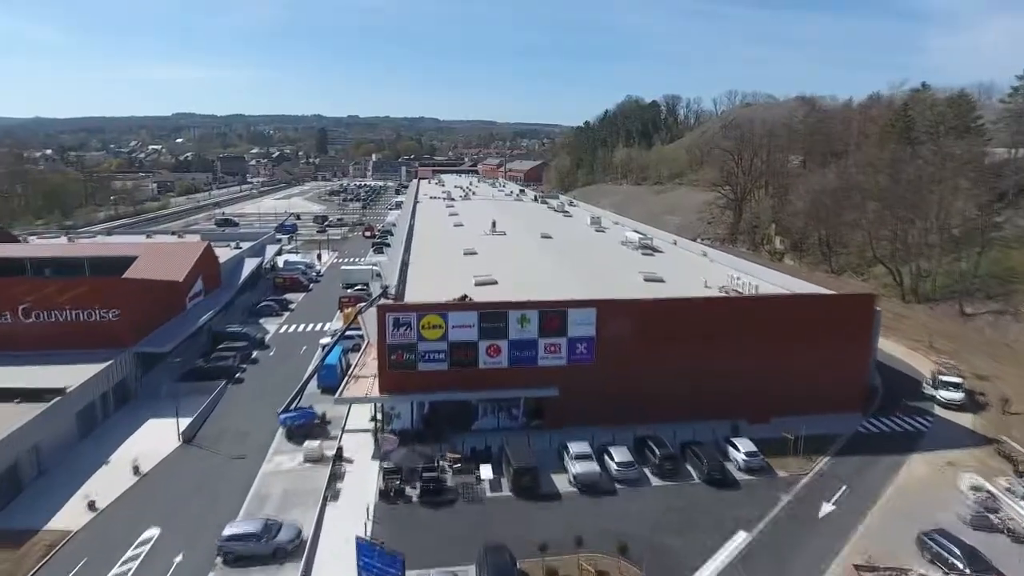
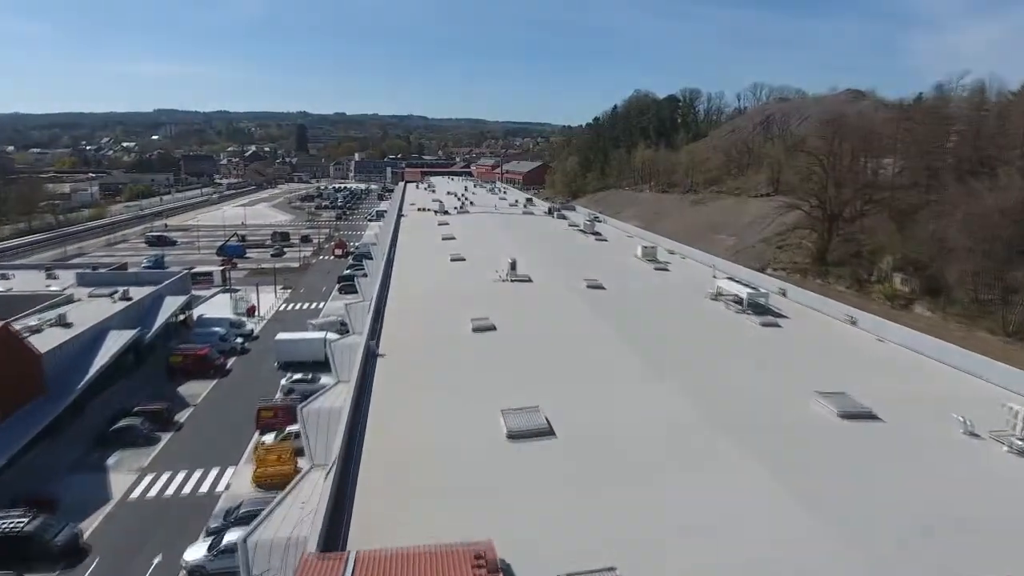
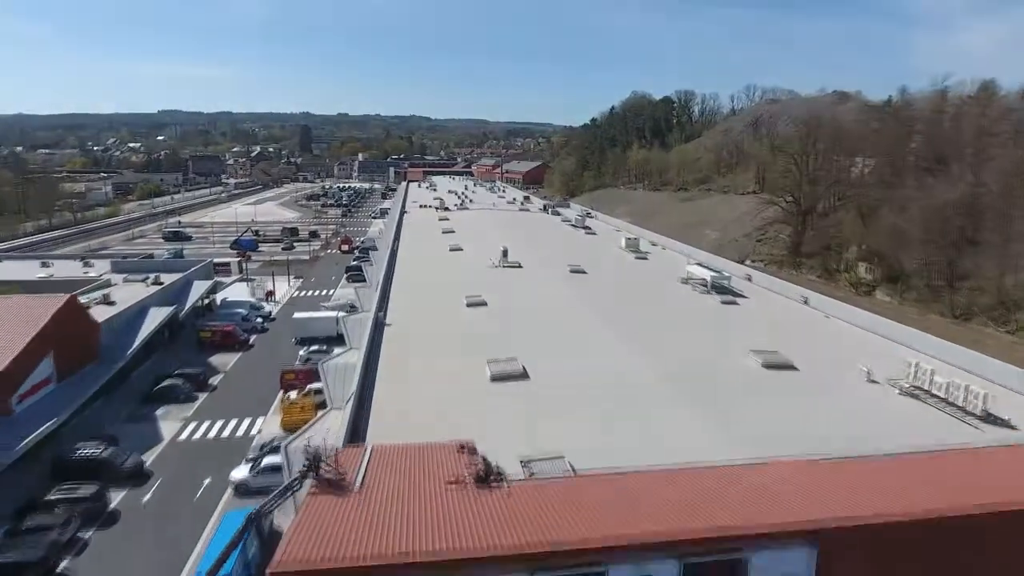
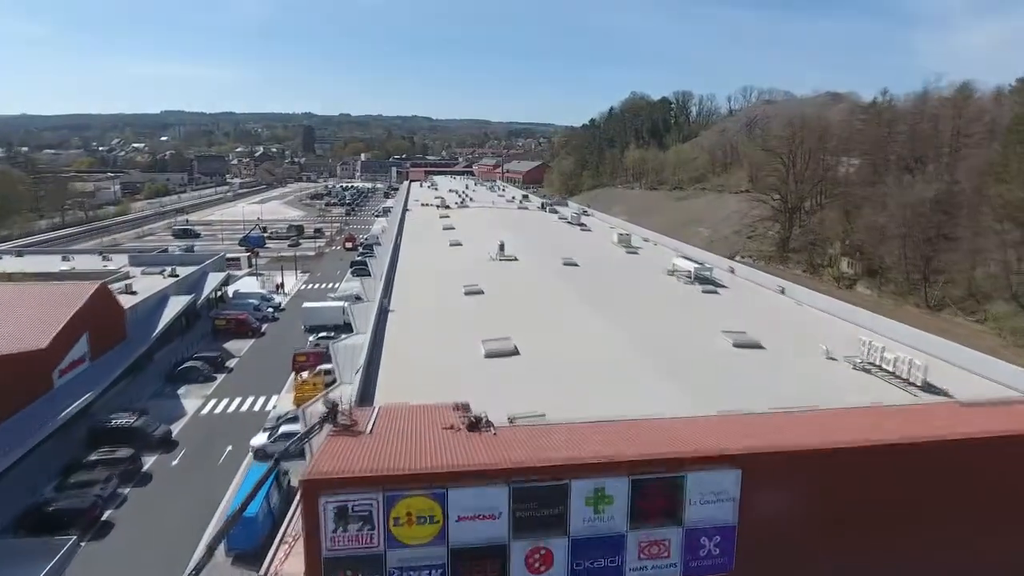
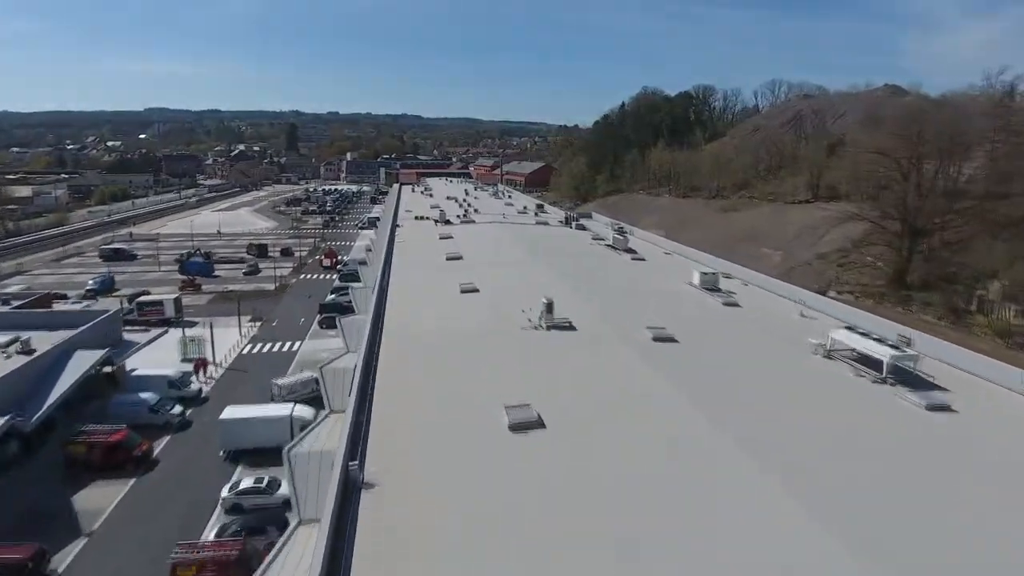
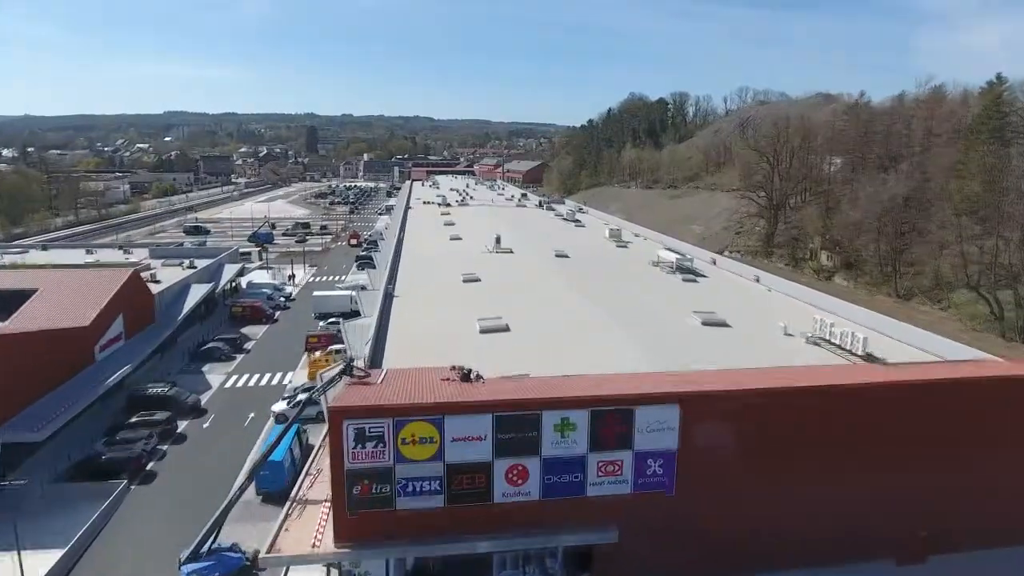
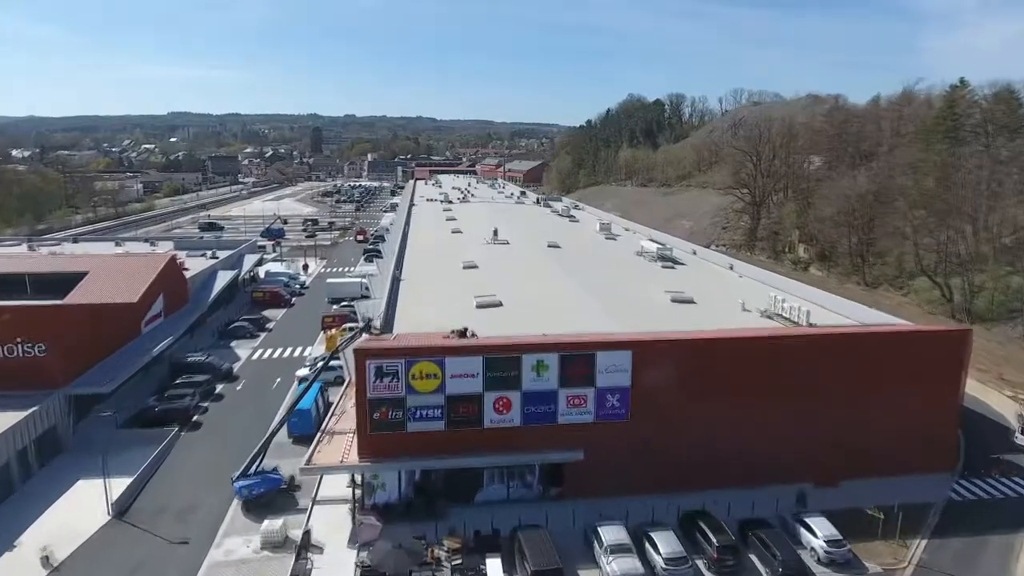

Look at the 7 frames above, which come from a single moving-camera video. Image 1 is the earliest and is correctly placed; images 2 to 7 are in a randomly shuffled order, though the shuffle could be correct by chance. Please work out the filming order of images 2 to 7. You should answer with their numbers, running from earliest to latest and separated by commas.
7, 6, 4, 3, 2, 5
